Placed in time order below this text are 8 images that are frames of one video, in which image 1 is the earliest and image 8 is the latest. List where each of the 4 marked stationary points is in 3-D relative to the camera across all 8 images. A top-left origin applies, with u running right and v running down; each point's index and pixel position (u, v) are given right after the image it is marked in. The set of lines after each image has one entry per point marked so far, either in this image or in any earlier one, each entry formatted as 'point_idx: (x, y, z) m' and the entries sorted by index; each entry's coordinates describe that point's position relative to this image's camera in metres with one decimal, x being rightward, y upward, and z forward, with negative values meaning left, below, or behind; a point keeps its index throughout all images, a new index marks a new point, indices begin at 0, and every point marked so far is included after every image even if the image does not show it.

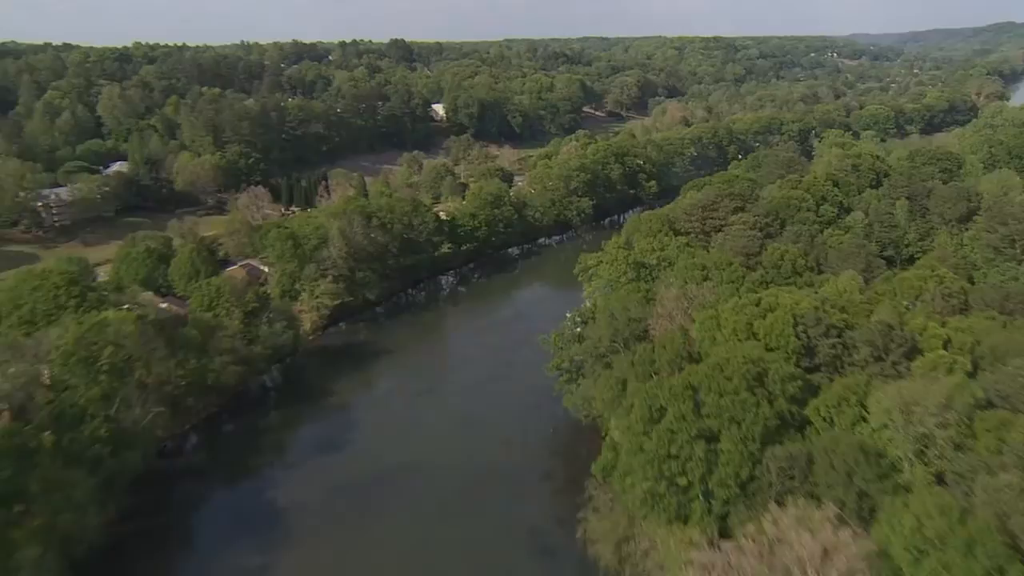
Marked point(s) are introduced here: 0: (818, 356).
0: (+7.0, -1.6, +17.6) m
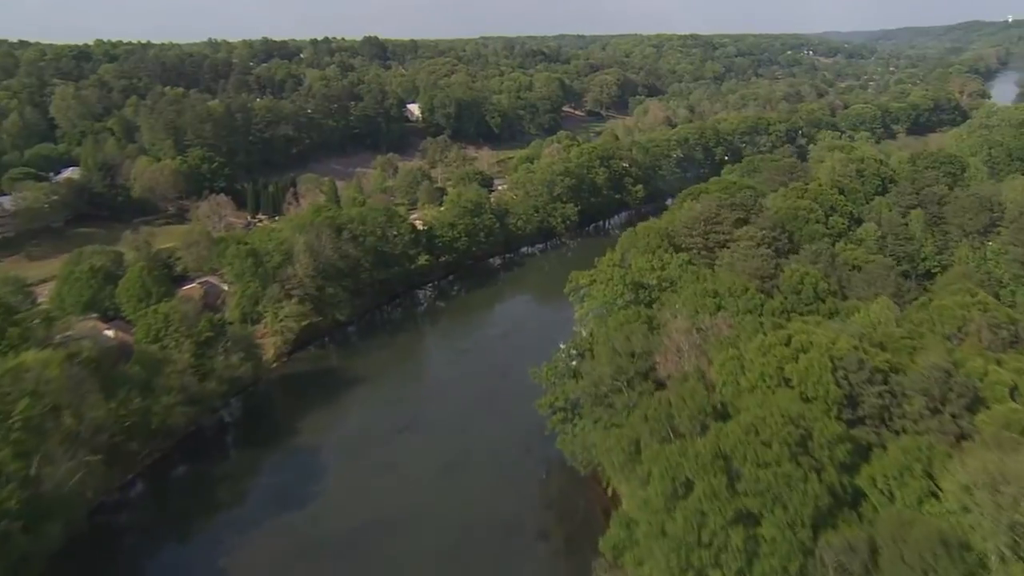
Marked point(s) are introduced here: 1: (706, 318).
0: (+6.8, -2.3, +14.9) m
1: (+4.9, -0.8, +19.6) m
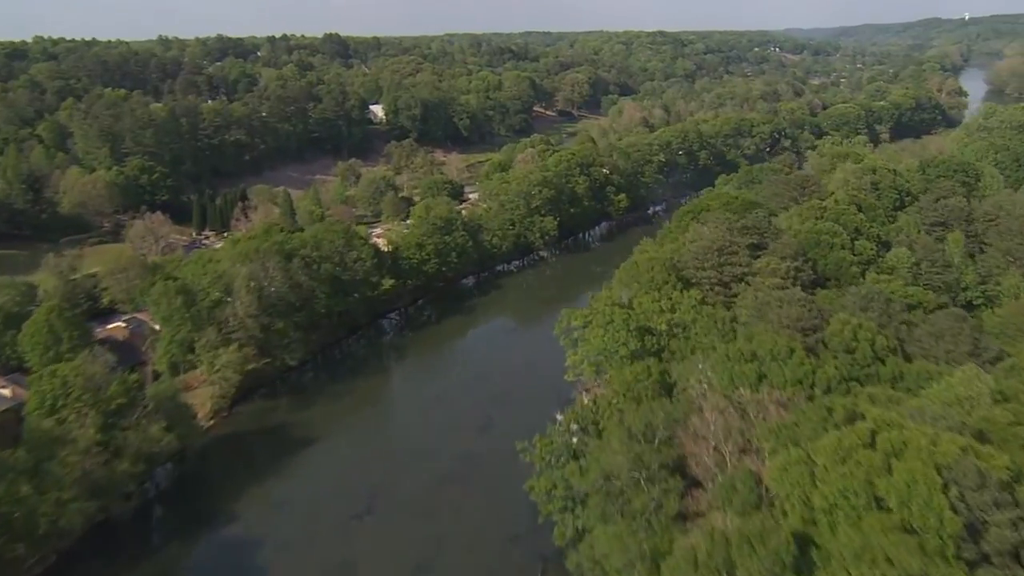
0: (+6.8, -3.6, +10.9) m
1: (+4.7, -2.1, +15.4) m
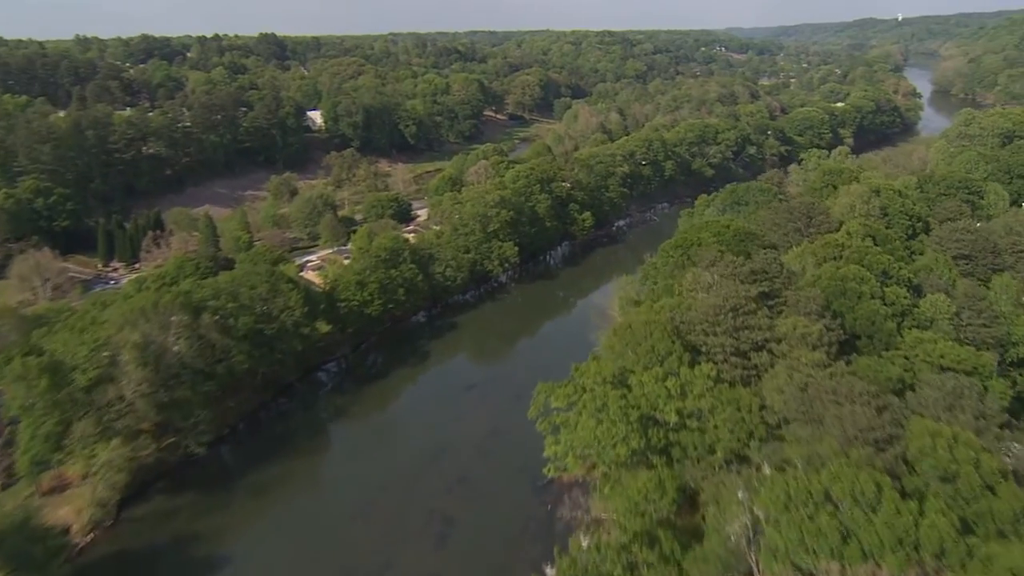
0: (+6.7, -5.3, +6.3) m
1: (+4.4, -3.8, +10.7) m
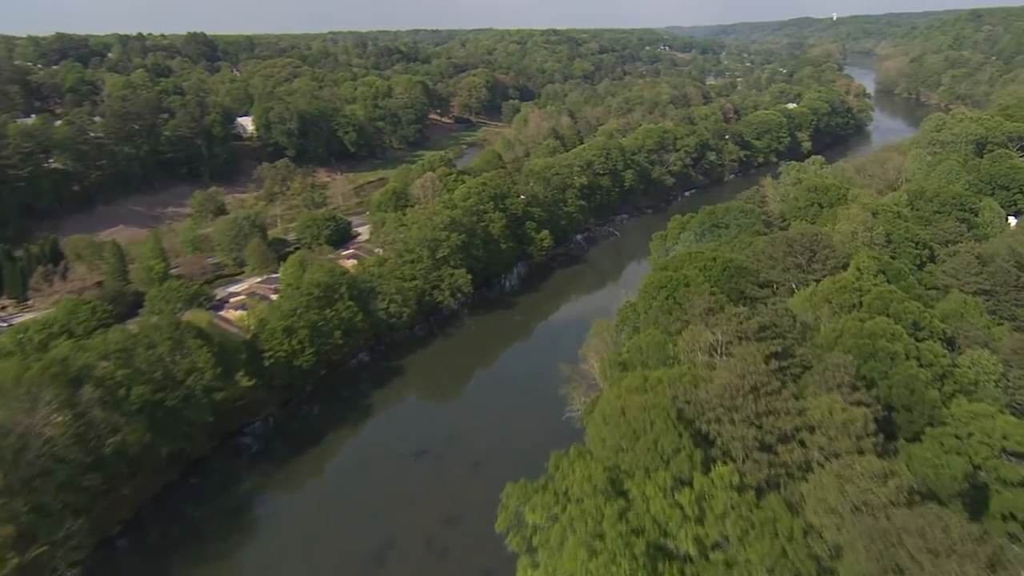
0: (+6.9, -6.7, +2.5) m
1: (+4.2, -5.2, +6.7) m
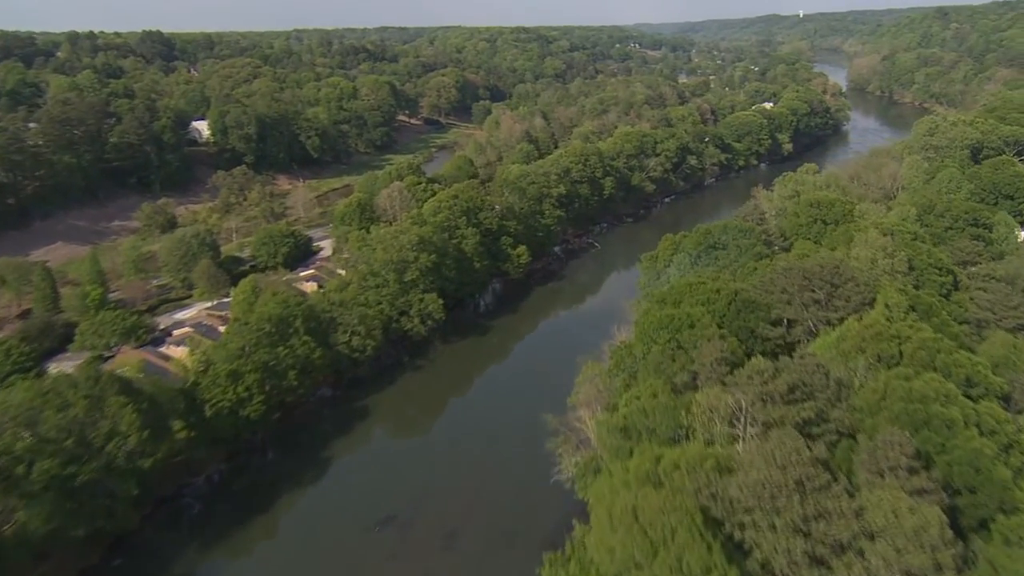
0: (+7.2, -7.8, -0.4) m
1: (+4.3, -6.3, +3.7) m
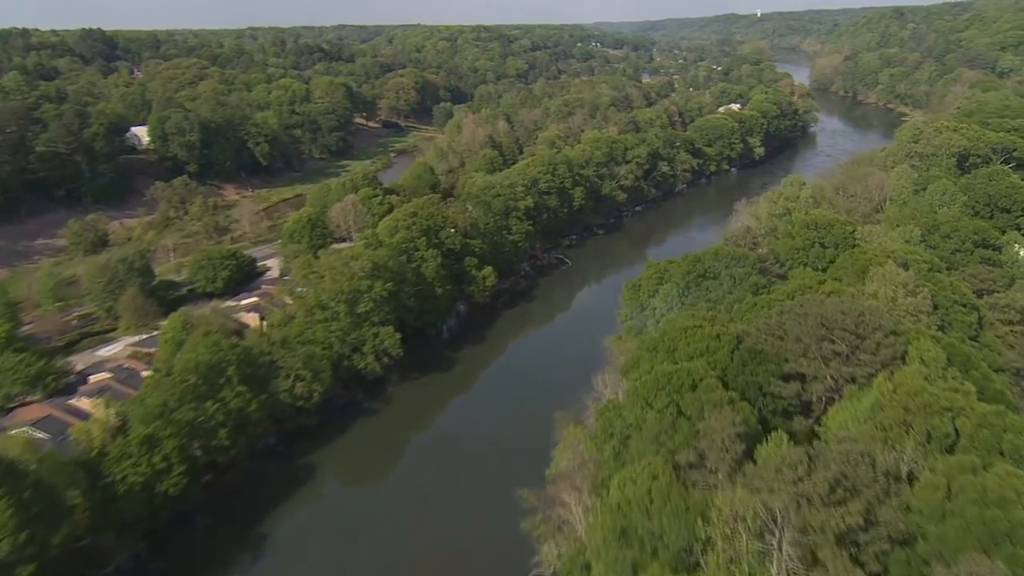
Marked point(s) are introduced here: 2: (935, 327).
0: (+7.5, -8.9, -3.4) m
1: (+4.4, -7.5, +0.6) m
2: (+10.3, -0.8, +18.8) m
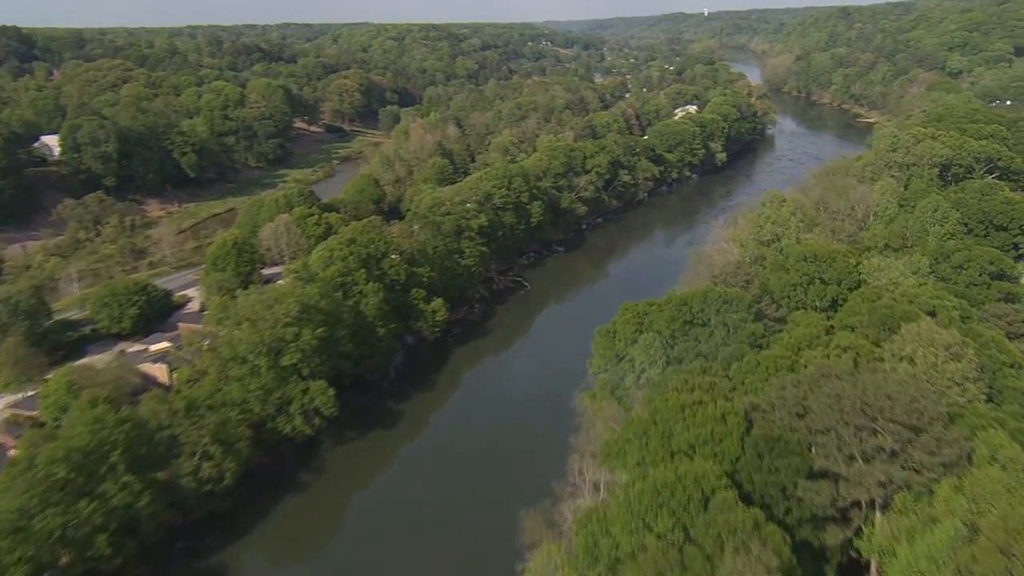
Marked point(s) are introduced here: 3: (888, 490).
0: (+8.1, -10.3, -7.1) m
1: (+4.7, -8.9, -3.3) m
2: (+9.4, -2.1, +15.3) m
3: (+6.6, -3.5, +13.6) m
